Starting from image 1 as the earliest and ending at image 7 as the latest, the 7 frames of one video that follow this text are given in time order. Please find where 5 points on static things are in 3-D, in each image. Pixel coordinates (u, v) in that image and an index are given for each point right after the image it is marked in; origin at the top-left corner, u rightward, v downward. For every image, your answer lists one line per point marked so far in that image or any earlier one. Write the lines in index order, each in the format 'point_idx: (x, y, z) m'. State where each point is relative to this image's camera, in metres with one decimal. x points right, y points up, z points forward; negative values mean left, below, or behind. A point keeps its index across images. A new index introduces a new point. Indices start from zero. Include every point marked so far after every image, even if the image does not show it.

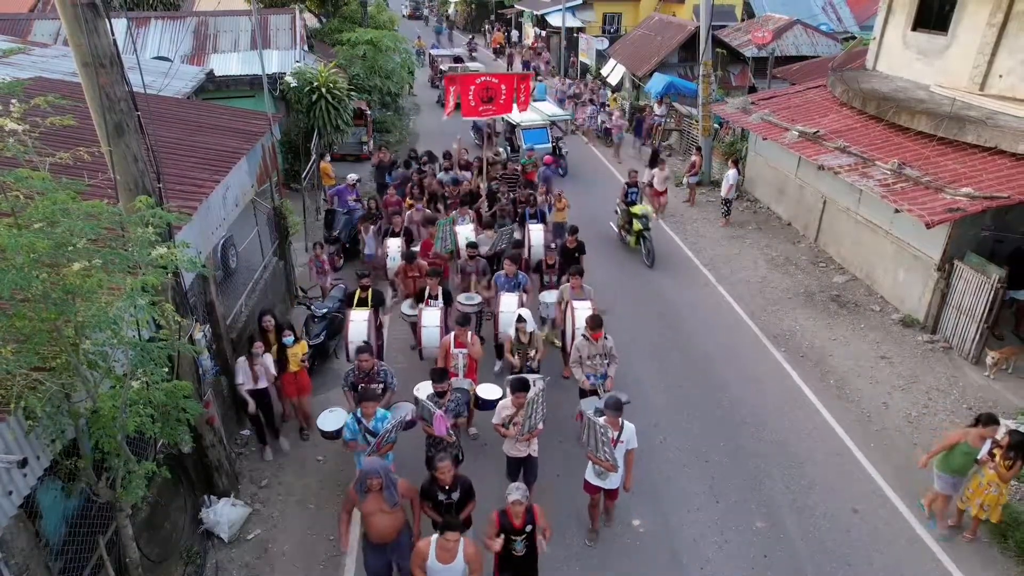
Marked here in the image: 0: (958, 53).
0: (+12.9, +6.8, +11.6) m
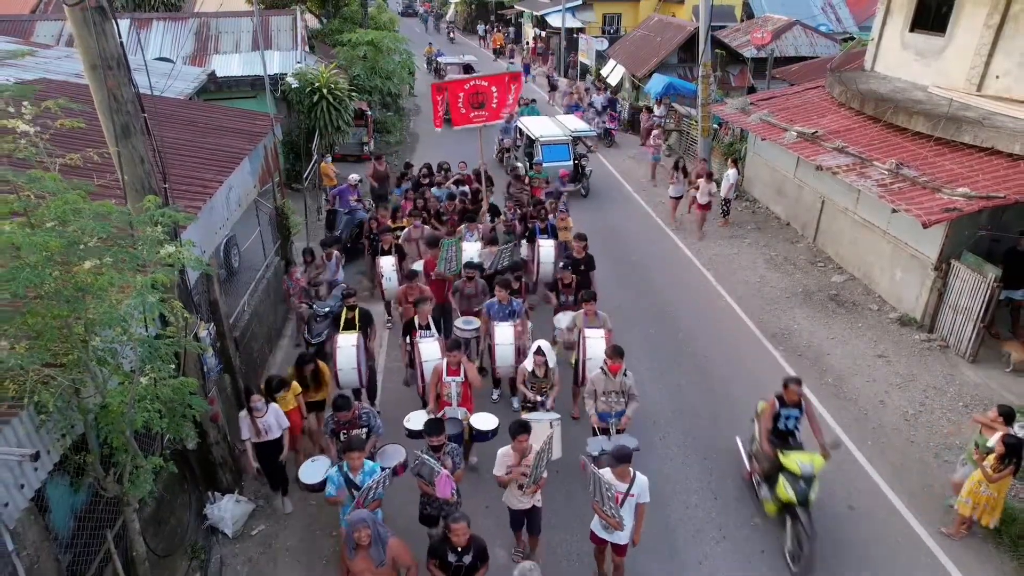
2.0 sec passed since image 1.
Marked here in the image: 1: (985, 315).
0: (+12.9, +6.8, +11.7) m
1: (+10.4, -0.6, +8.9) m
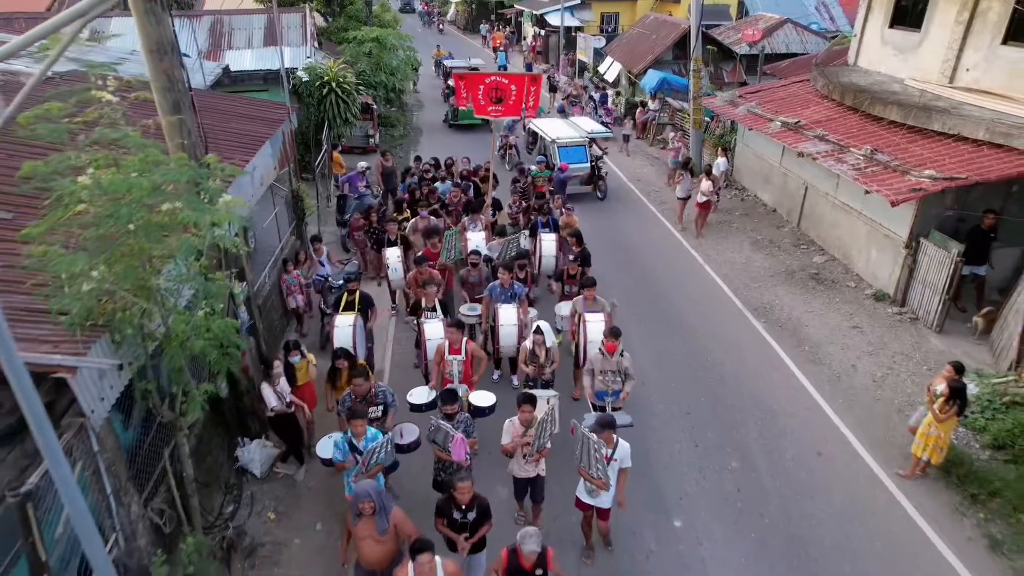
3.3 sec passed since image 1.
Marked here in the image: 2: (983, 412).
0: (+12.9, +7.4, +12.5) m
1: (+10.4, 0.0, +9.6) m
2: (+9.2, -2.4, +7.9) m
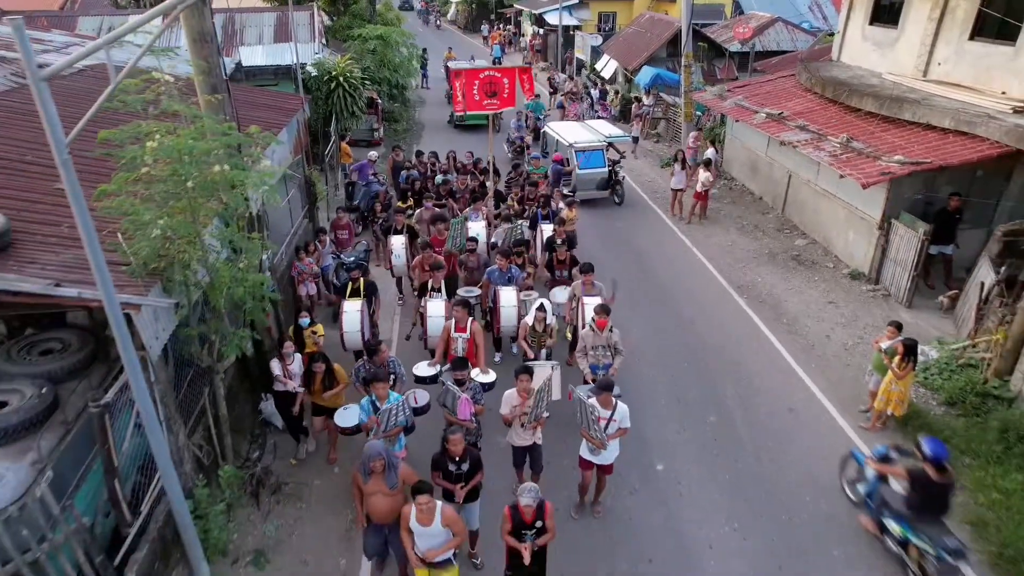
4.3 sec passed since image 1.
0: (+12.9, +8.0, +13.2) m
1: (+10.4, +0.6, +10.3) m
2: (+9.1, -1.8, +8.6) m
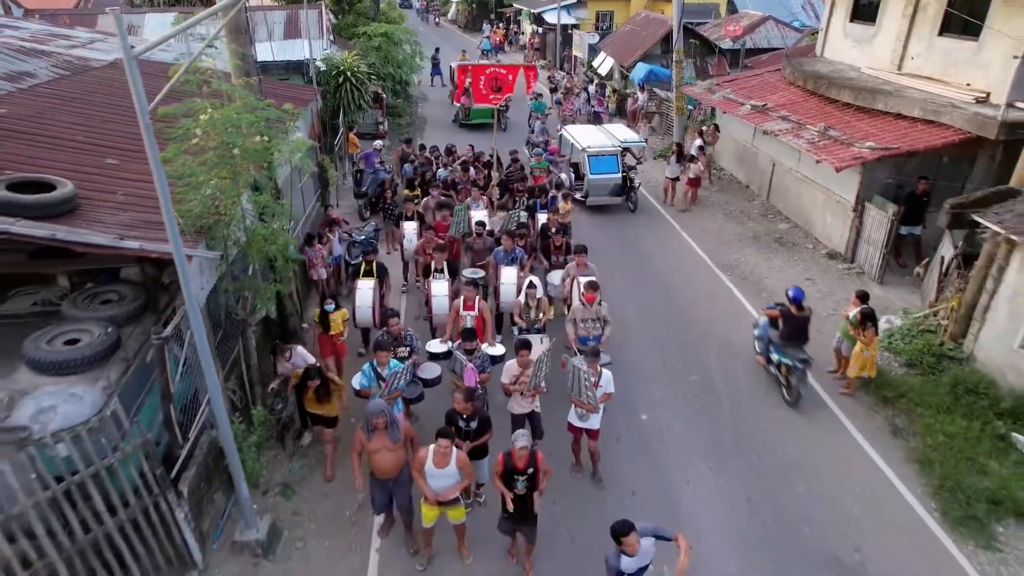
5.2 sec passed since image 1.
0: (+12.9, +8.6, +14.0) m
1: (+10.4, +1.2, +11.2) m
2: (+9.1, -1.2, +9.4) m
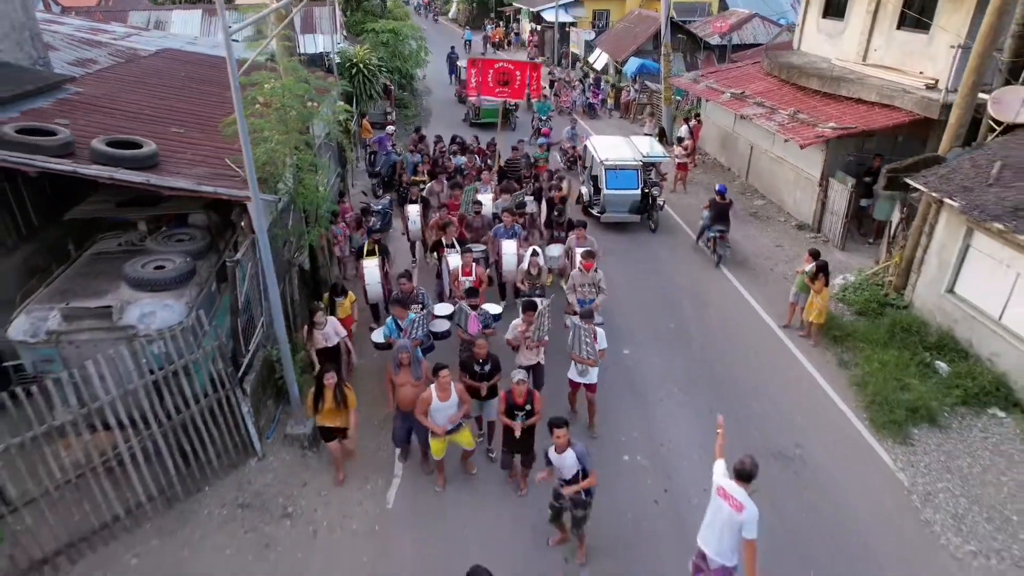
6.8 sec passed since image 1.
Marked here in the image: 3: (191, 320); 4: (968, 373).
0: (+12.9, +9.7, +15.4) m
1: (+10.4, +2.3, +12.5) m
2: (+9.1, -0.1, +10.8) m
3: (-5.0, -0.5, +6.4) m
4: (+9.6, -1.8, +8.5) m
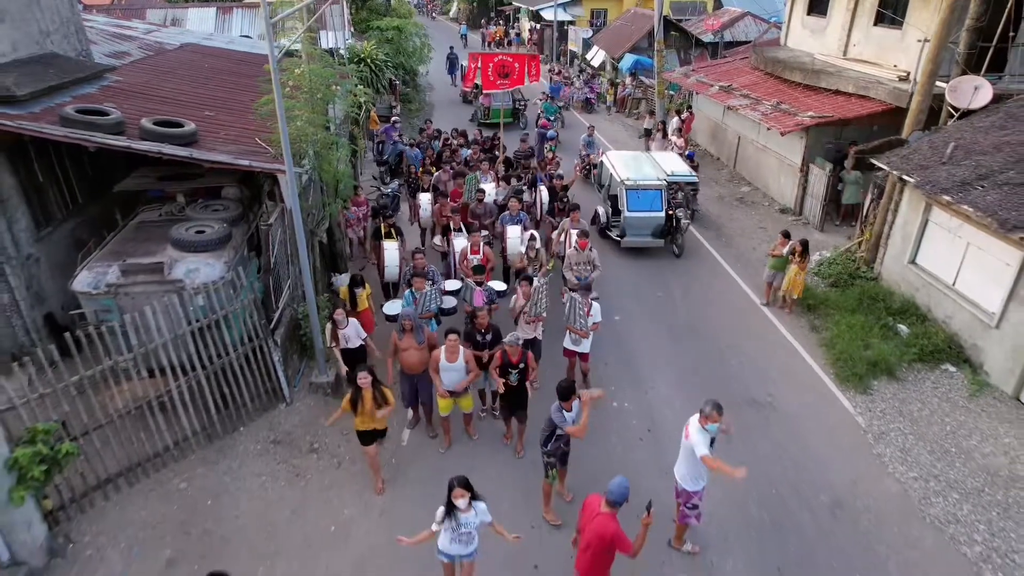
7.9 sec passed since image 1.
0: (+12.9, +10.4, +16.3) m
1: (+10.4, +3.1, +13.4) m
2: (+9.2, +0.6, +11.7) m
3: (-5.0, +0.2, +7.2) m
4: (+9.6, -1.1, +9.4) m
